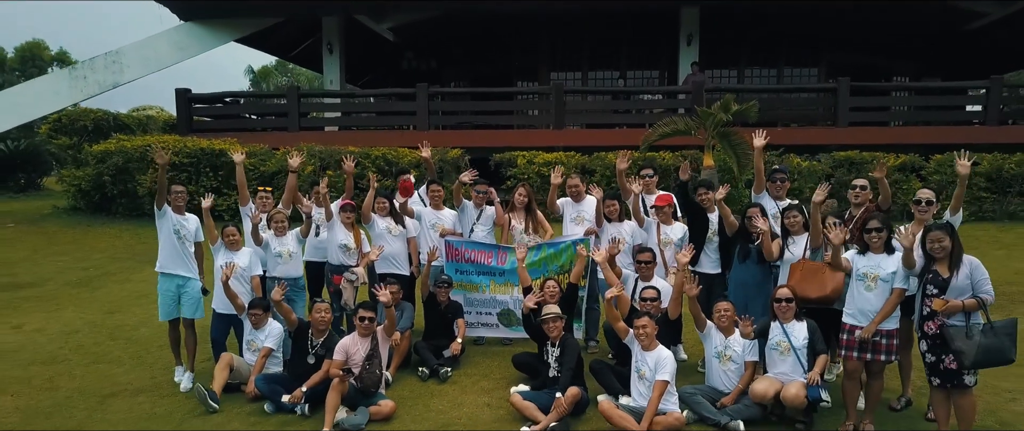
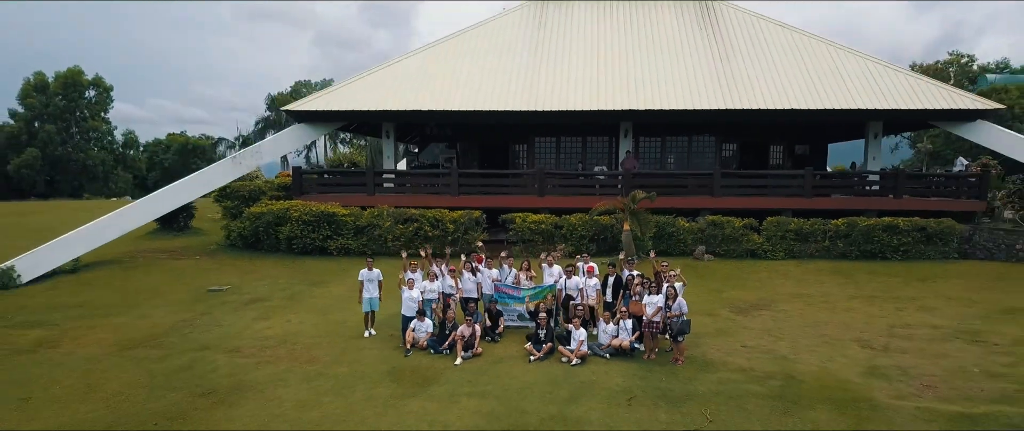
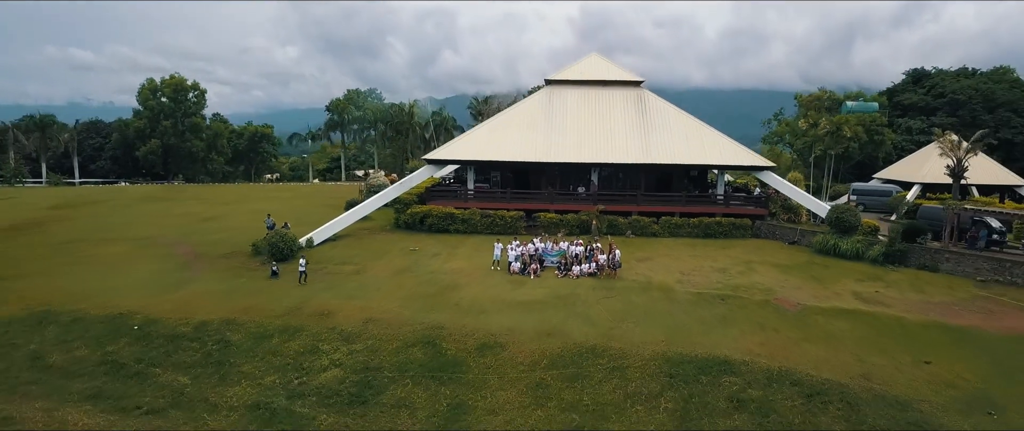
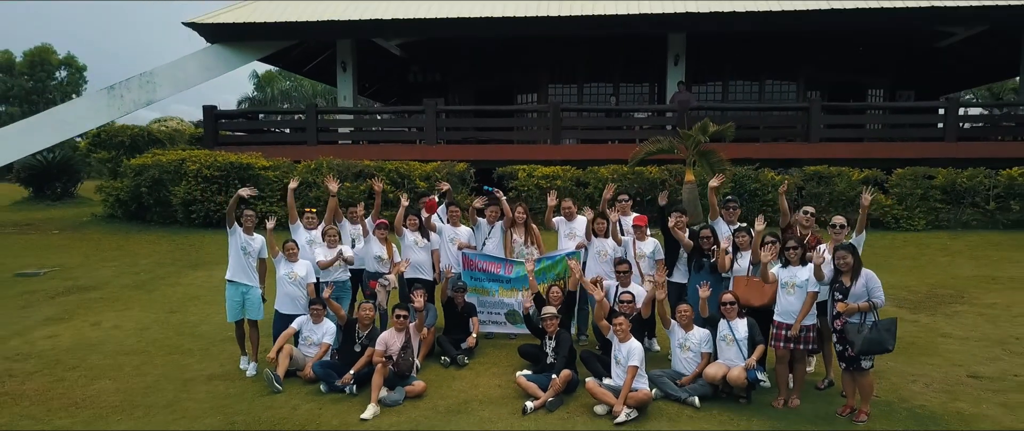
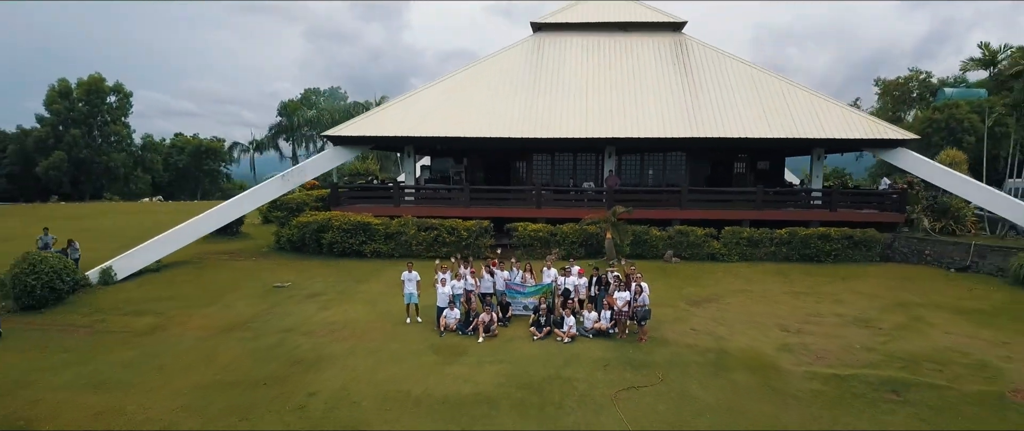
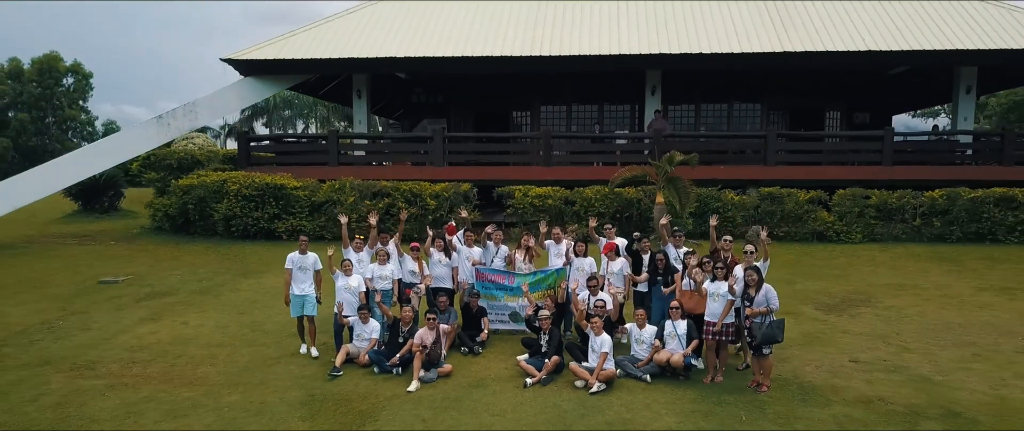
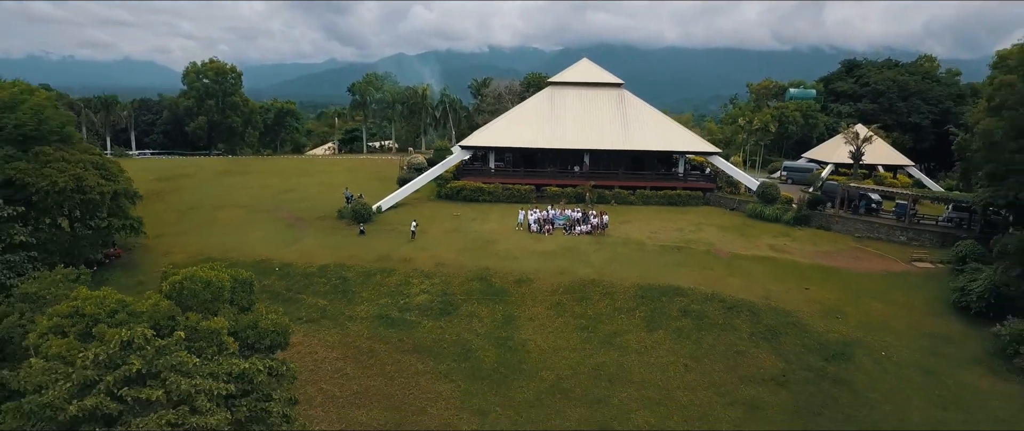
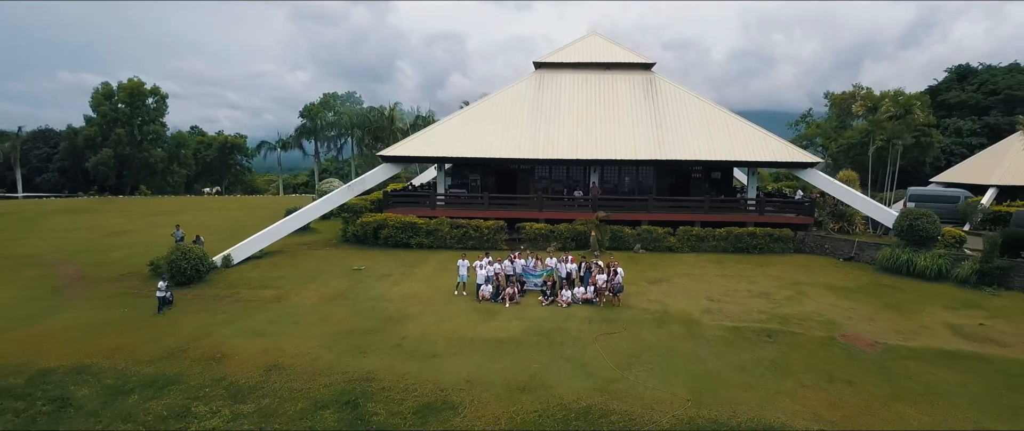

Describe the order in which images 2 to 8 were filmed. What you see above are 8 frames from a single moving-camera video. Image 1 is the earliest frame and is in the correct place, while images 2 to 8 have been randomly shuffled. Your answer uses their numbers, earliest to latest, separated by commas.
4, 6, 2, 5, 8, 3, 7
